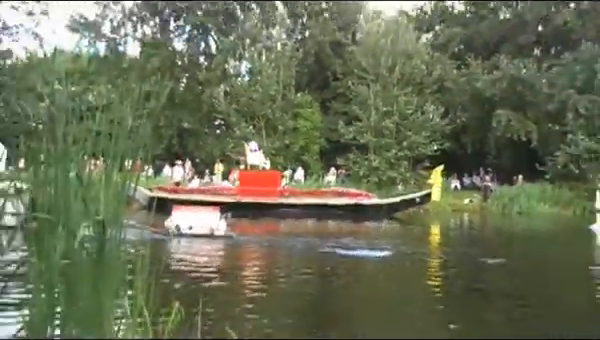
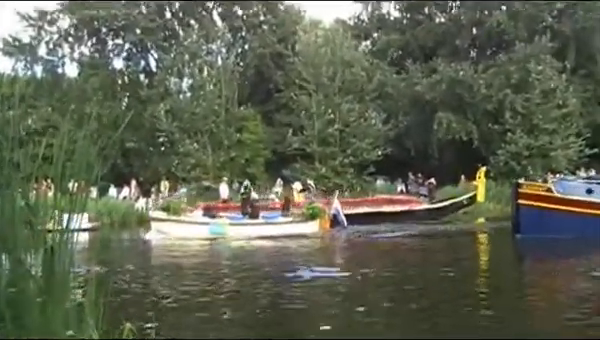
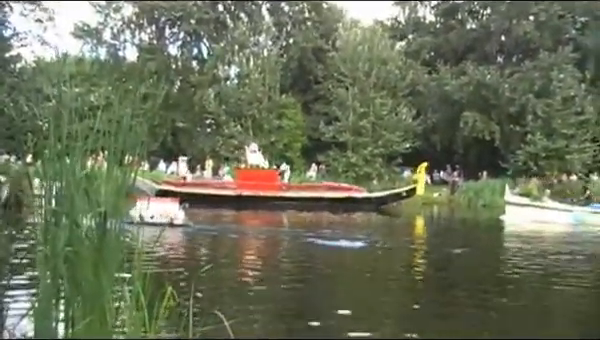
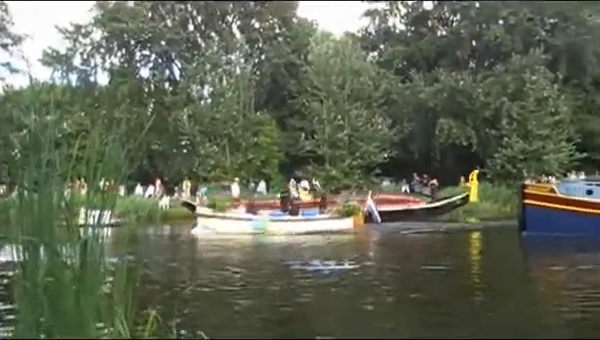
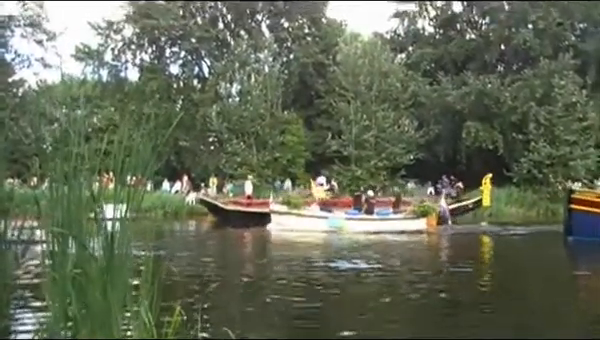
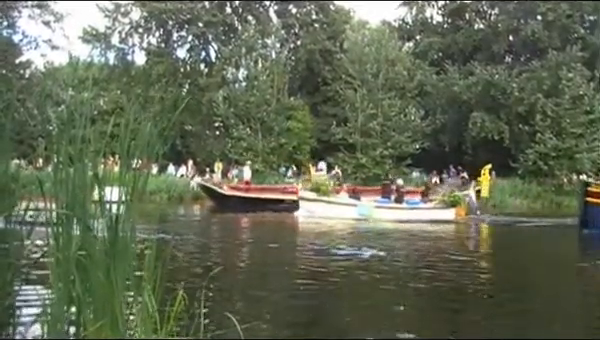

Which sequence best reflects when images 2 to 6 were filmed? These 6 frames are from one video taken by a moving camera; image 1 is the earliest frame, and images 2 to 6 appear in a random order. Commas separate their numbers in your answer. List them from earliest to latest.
3, 6, 5, 4, 2
